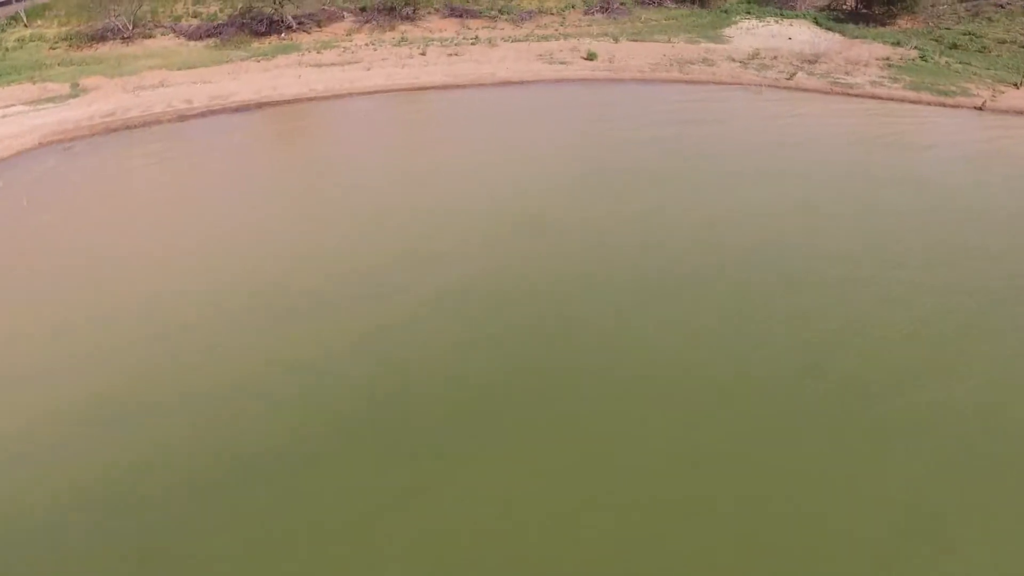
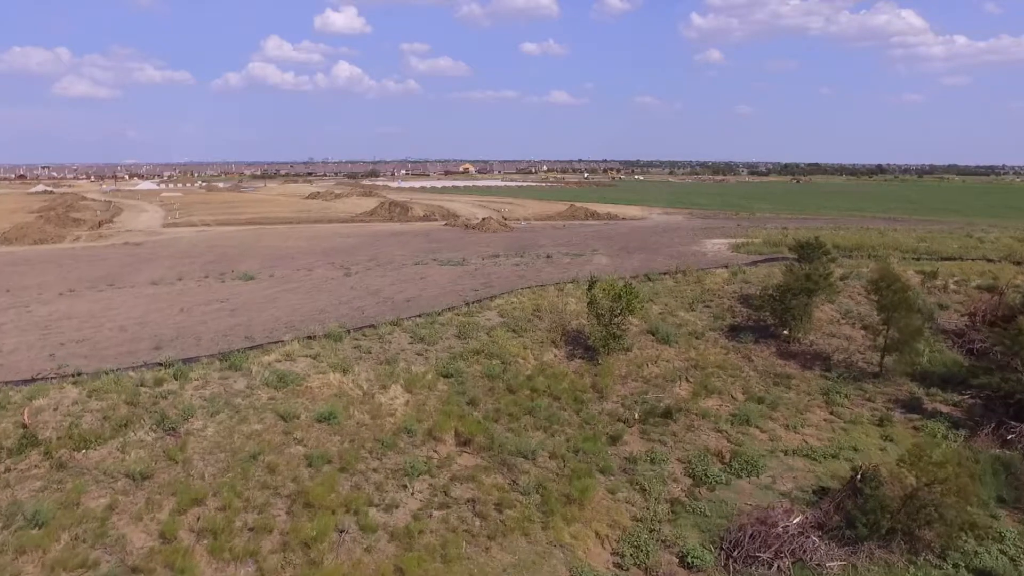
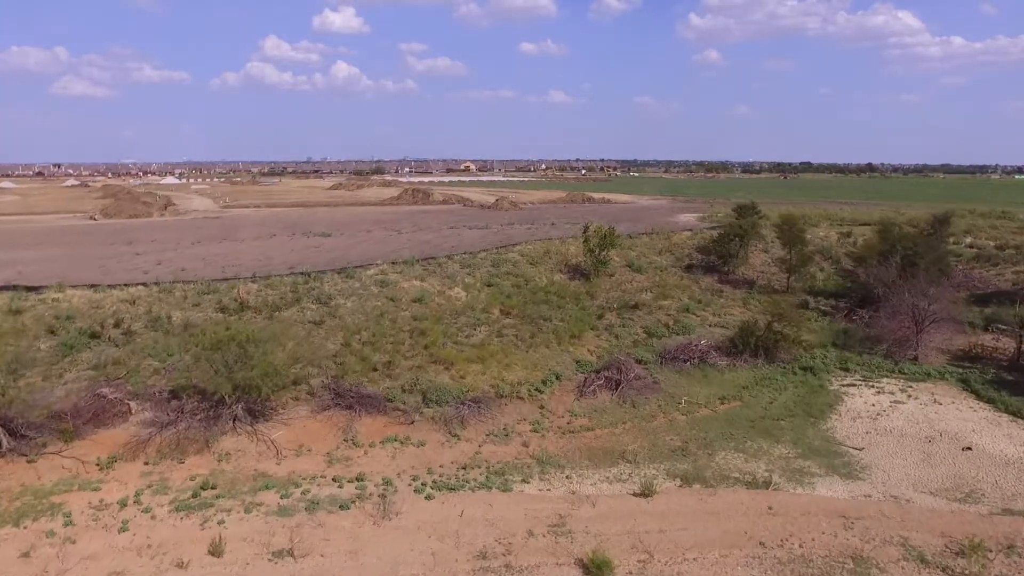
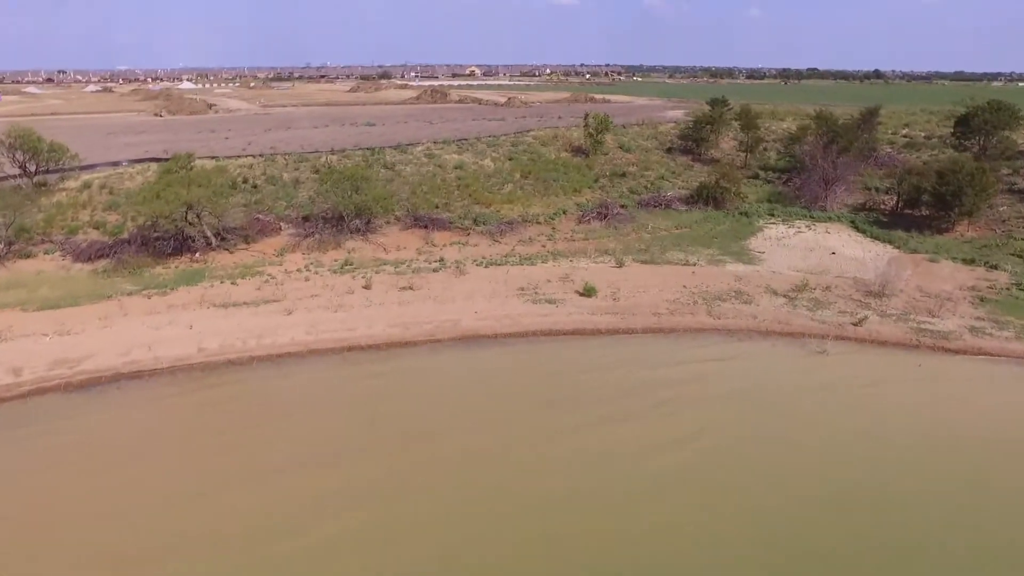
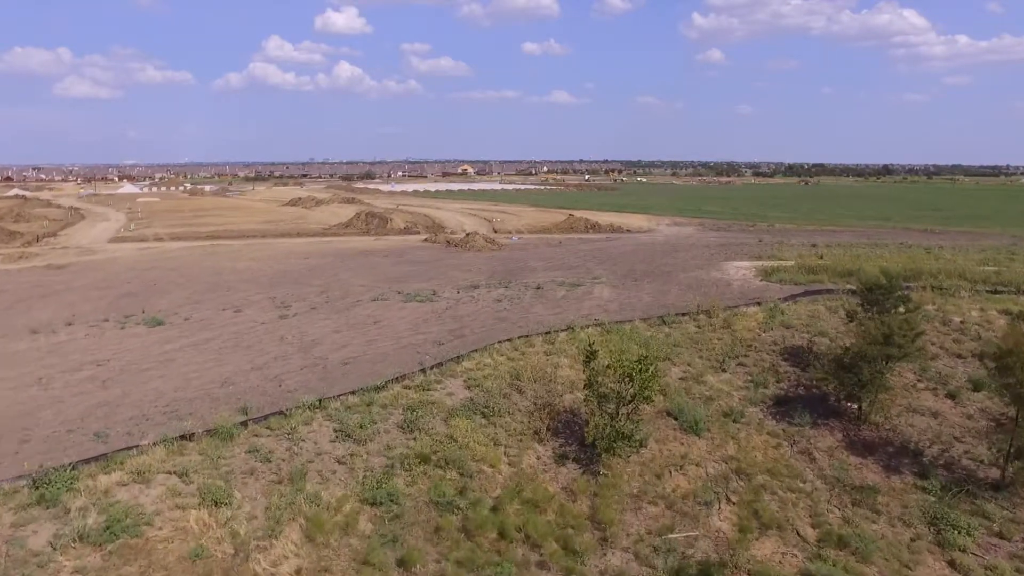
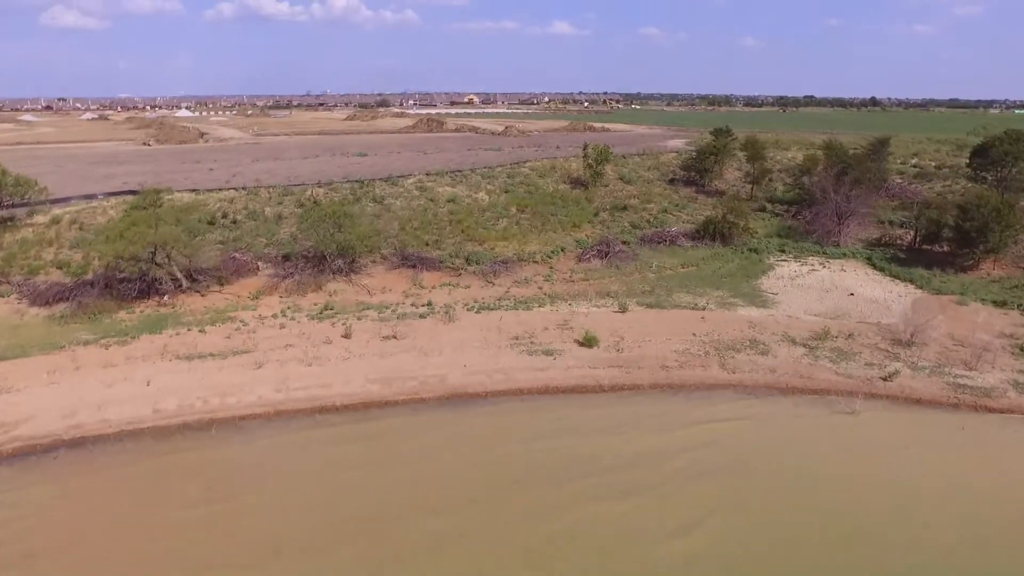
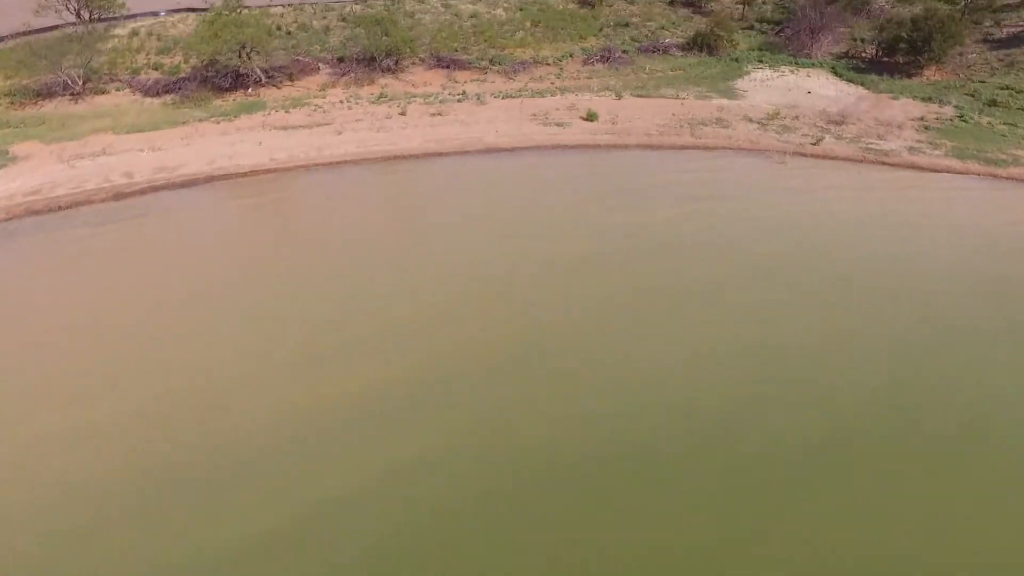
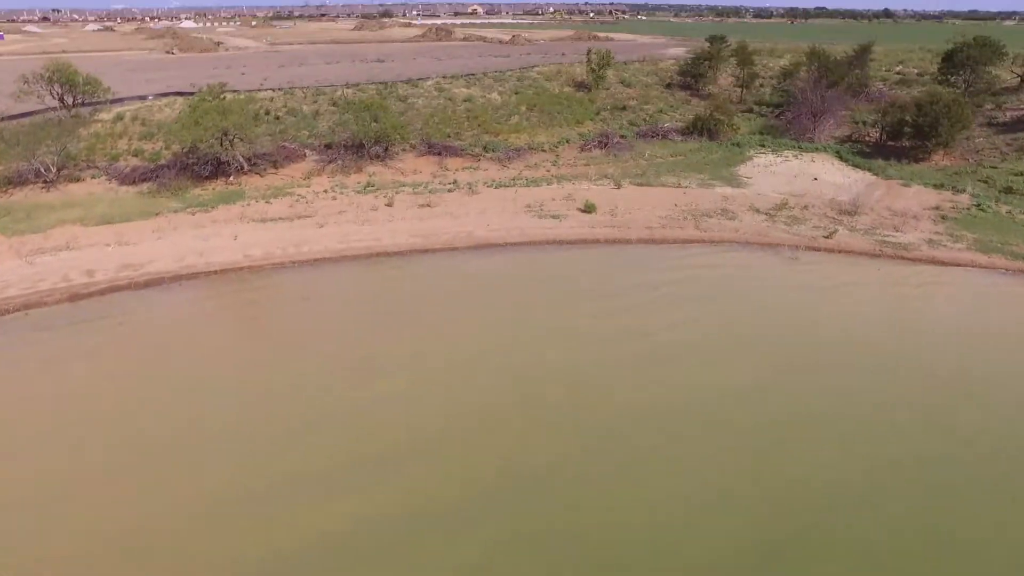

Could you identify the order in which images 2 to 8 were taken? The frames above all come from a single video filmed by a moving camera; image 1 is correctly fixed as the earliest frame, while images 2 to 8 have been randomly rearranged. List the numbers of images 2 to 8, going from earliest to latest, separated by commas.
7, 8, 4, 6, 3, 2, 5
